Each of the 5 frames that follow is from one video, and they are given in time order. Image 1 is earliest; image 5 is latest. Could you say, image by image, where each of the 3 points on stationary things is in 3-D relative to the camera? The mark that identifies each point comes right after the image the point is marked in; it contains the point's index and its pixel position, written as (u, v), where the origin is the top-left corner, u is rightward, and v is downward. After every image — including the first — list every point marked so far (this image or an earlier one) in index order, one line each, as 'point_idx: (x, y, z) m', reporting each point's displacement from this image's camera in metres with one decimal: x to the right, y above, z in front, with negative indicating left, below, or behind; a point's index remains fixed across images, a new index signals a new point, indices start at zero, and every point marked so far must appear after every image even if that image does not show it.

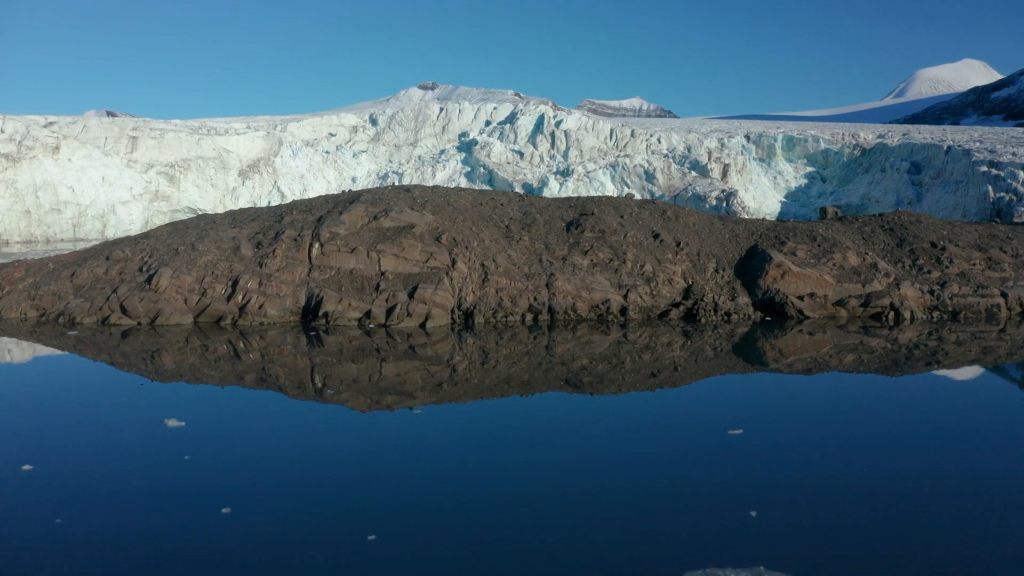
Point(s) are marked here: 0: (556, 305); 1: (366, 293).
0: (+1.1, -0.4, +19.3) m
1: (-3.8, -0.1, +19.1) m
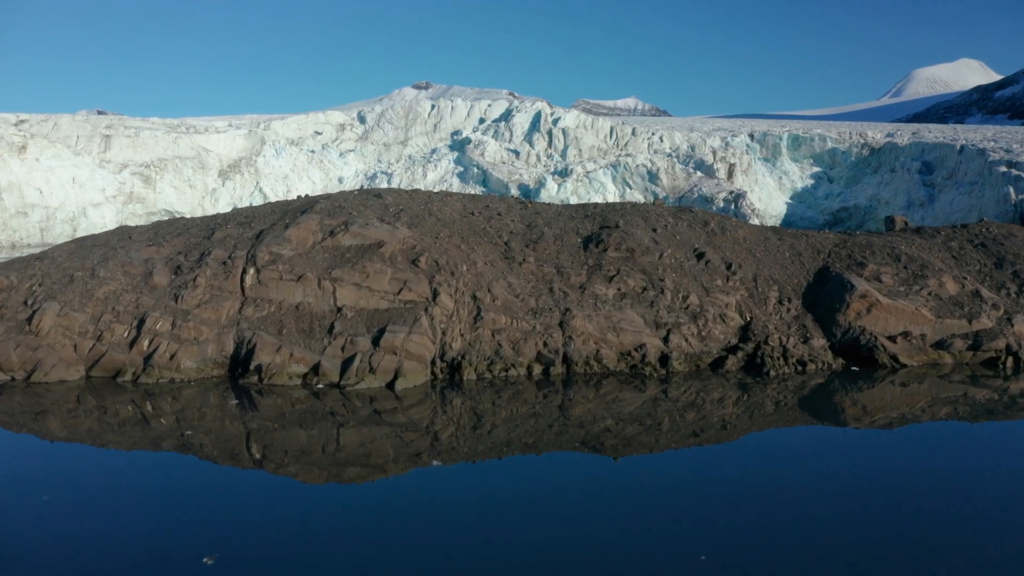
0: (+1.2, -1.2, +14.3) m
1: (-3.7, -0.9, +14.1) m
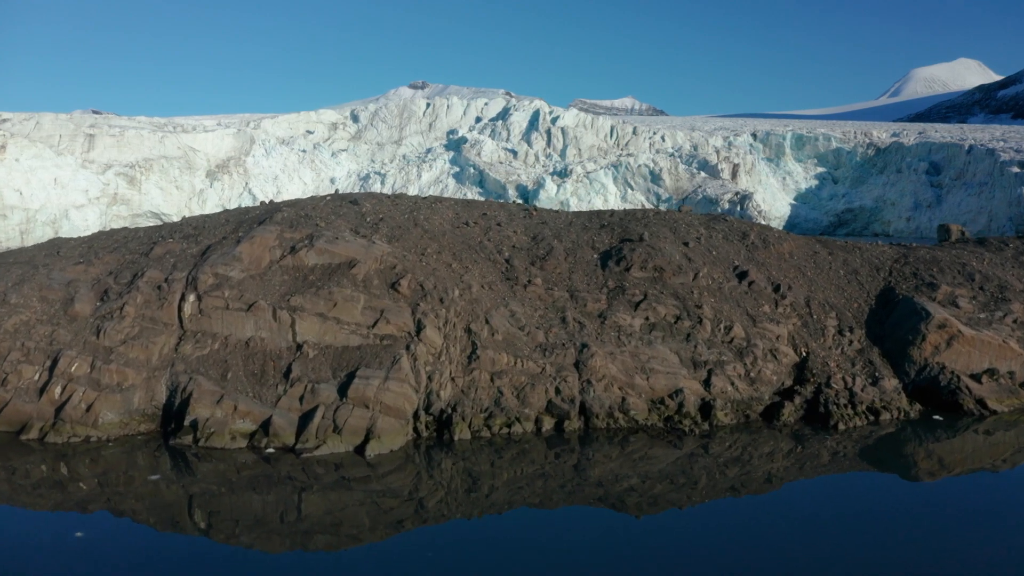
0: (+1.2, -1.7, +11.4) m
1: (-3.7, -1.4, +11.2) m
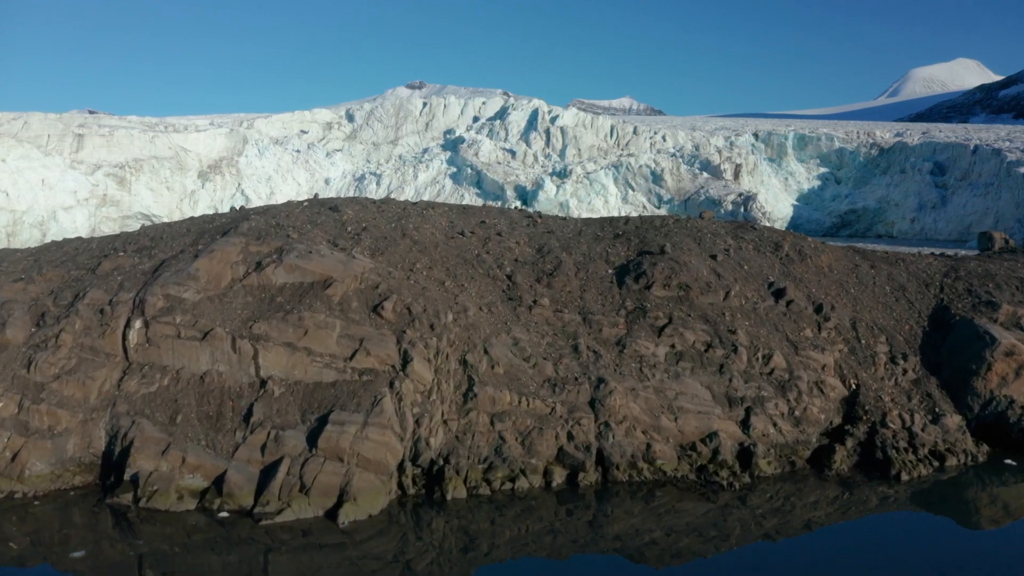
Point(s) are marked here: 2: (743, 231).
0: (+1.3, -2.1, +9.6) m
1: (-3.6, -1.8, +9.4) m
2: (+4.2, +1.0, +13.7) m
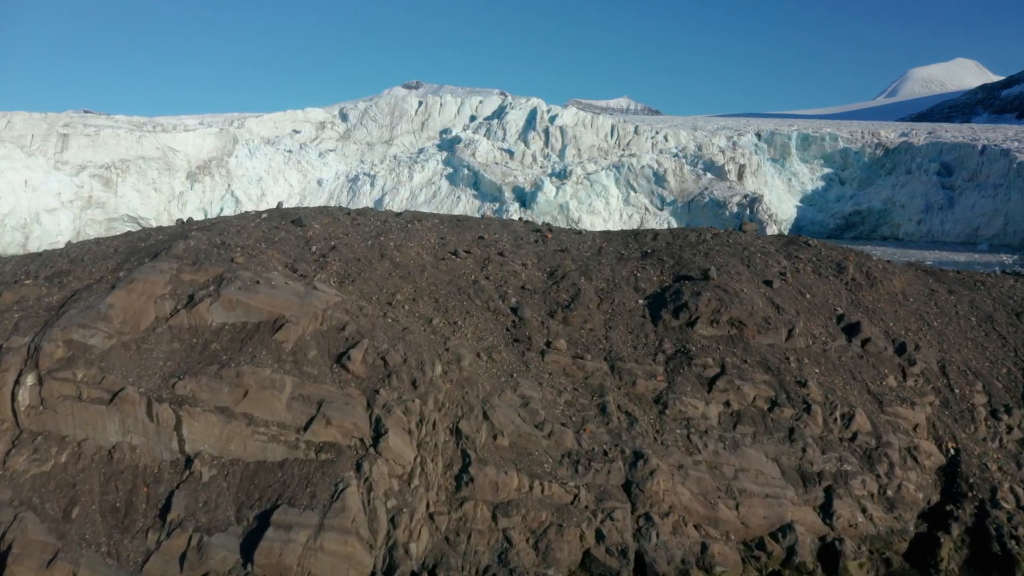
0: (+1.4, -2.5, +7.2) m
1: (-3.5, -2.2, +6.9) m
2: (+4.3, +0.6, +11.3) m
